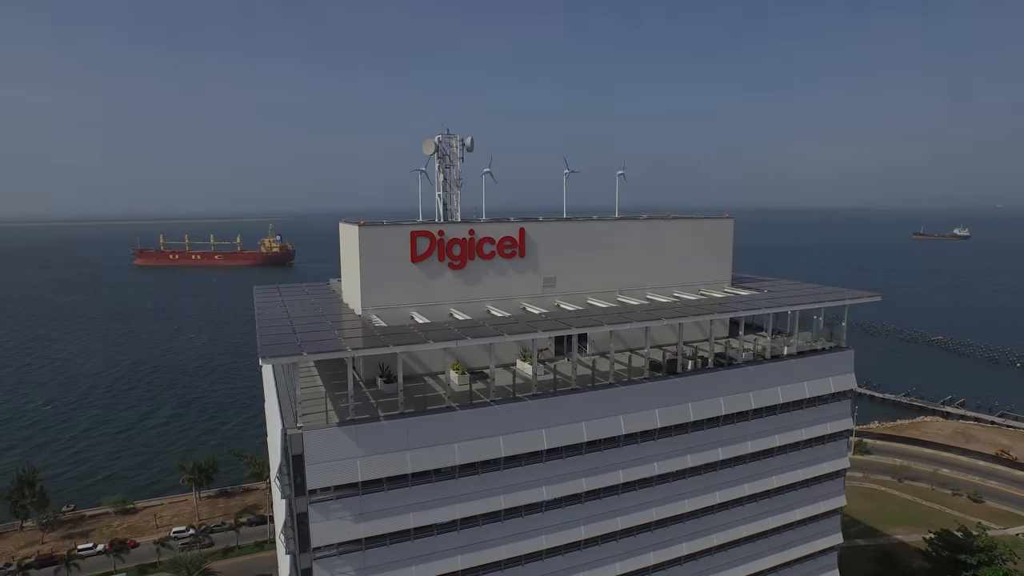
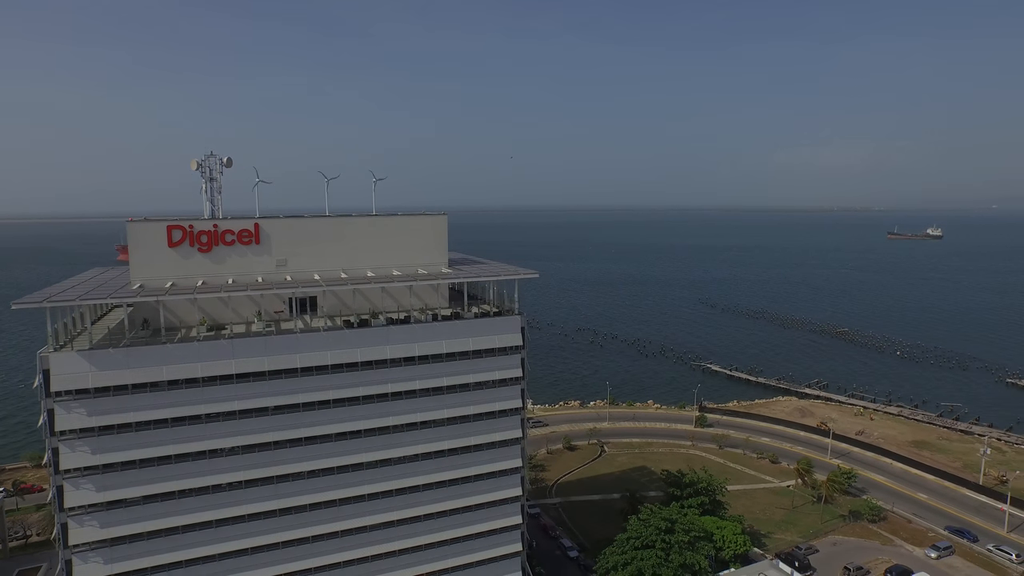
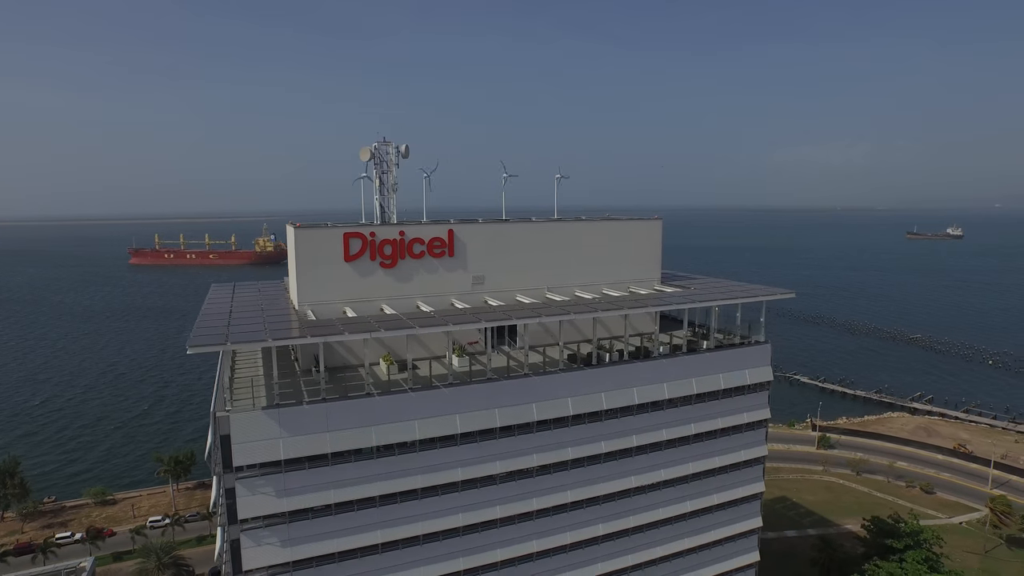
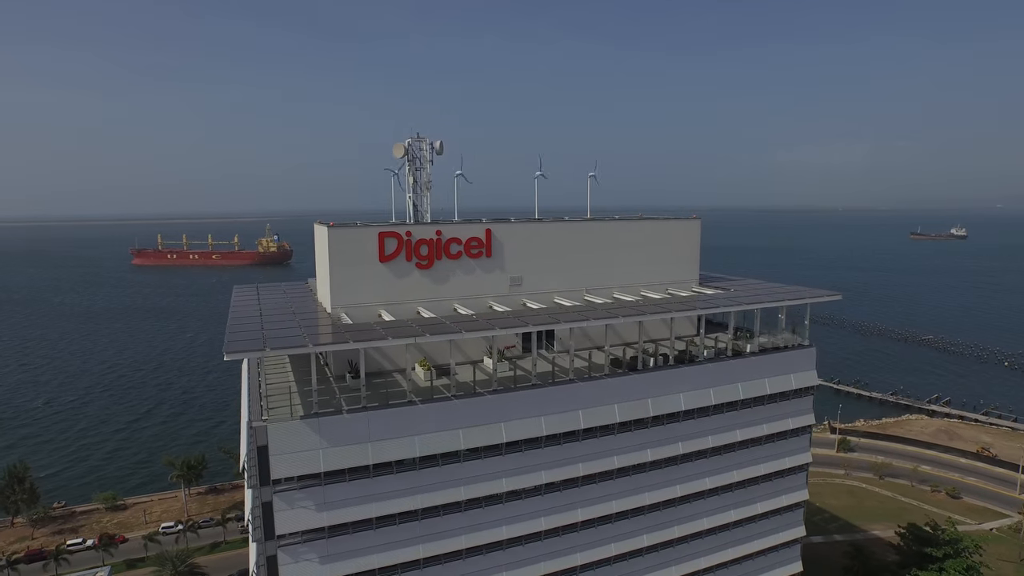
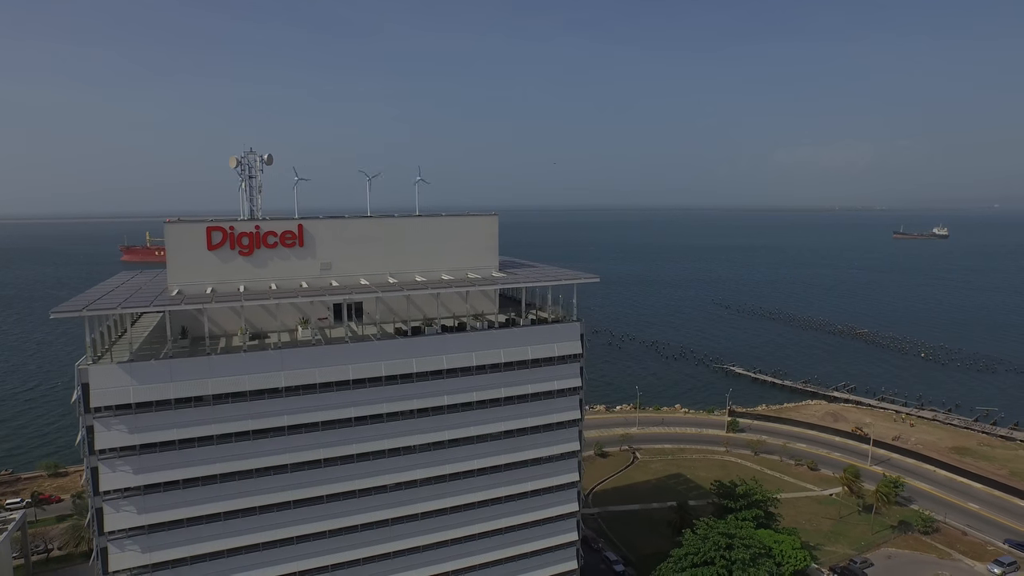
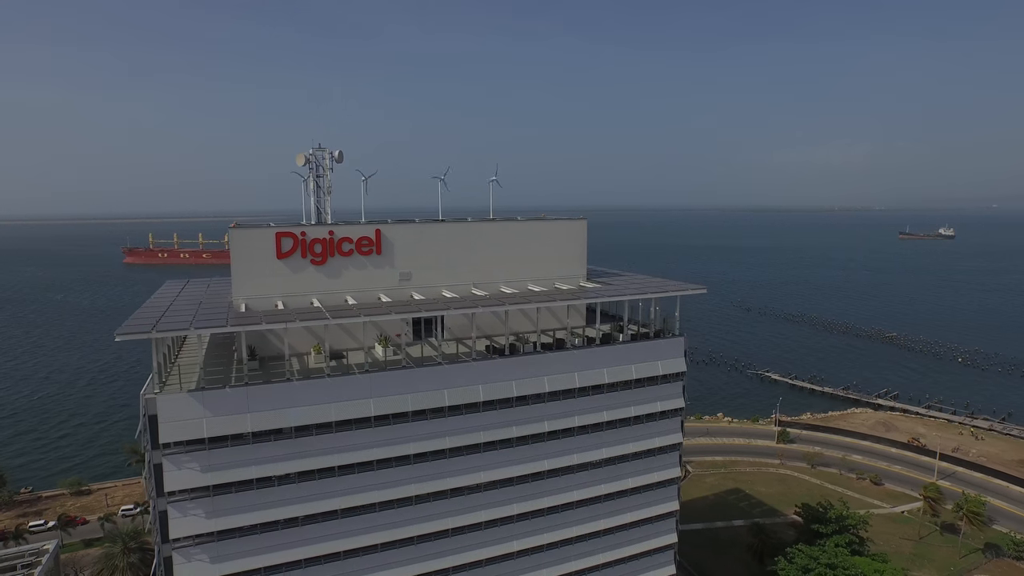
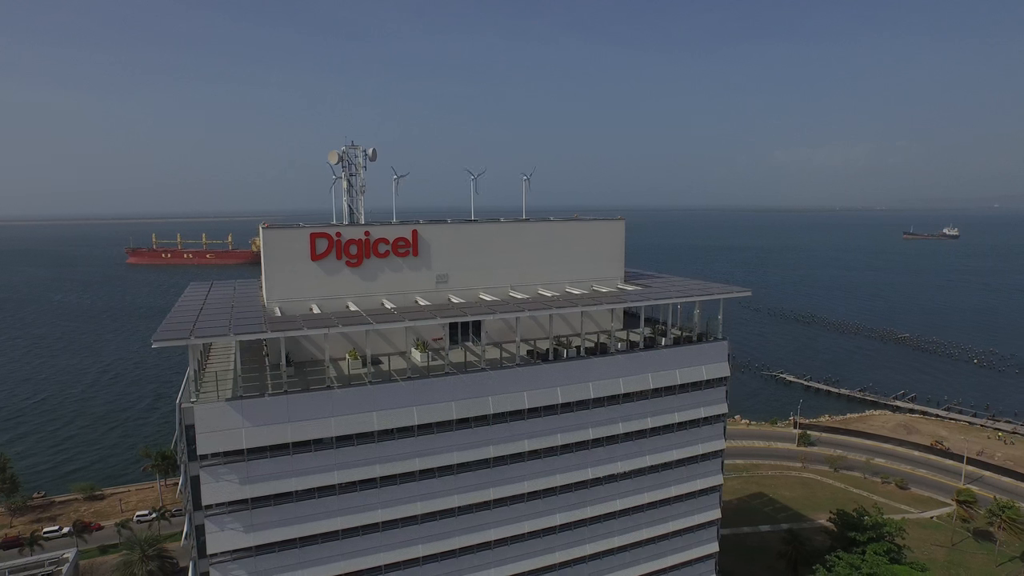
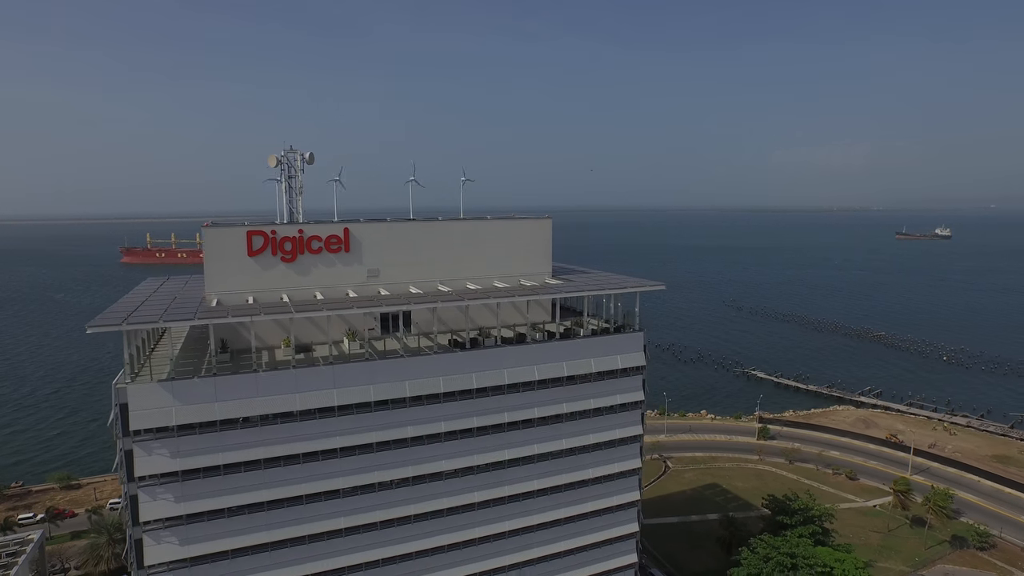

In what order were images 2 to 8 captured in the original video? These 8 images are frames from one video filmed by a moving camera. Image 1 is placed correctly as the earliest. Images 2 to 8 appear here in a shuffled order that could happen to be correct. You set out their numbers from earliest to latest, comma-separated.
4, 3, 7, 6, 8, 5, 2
